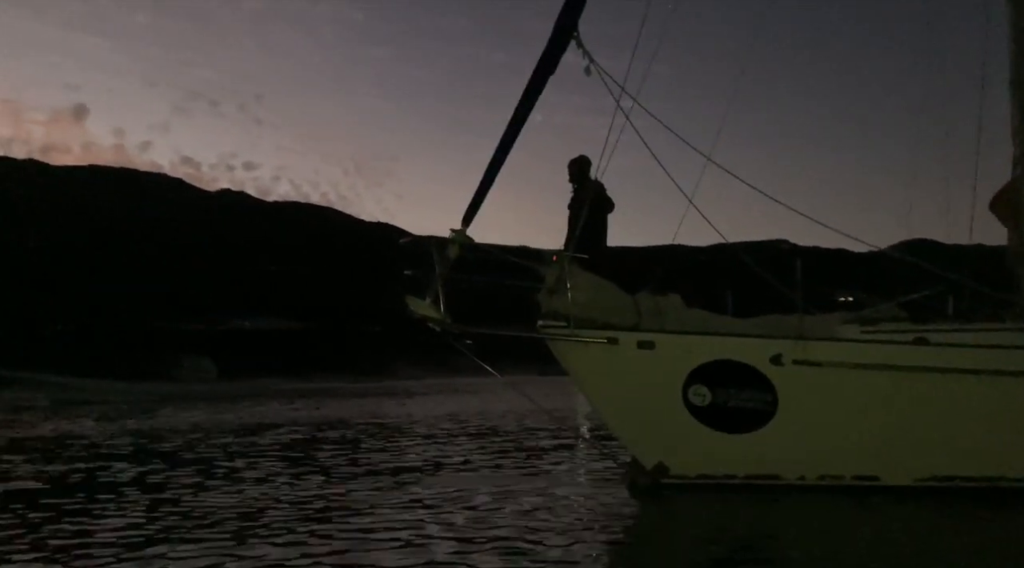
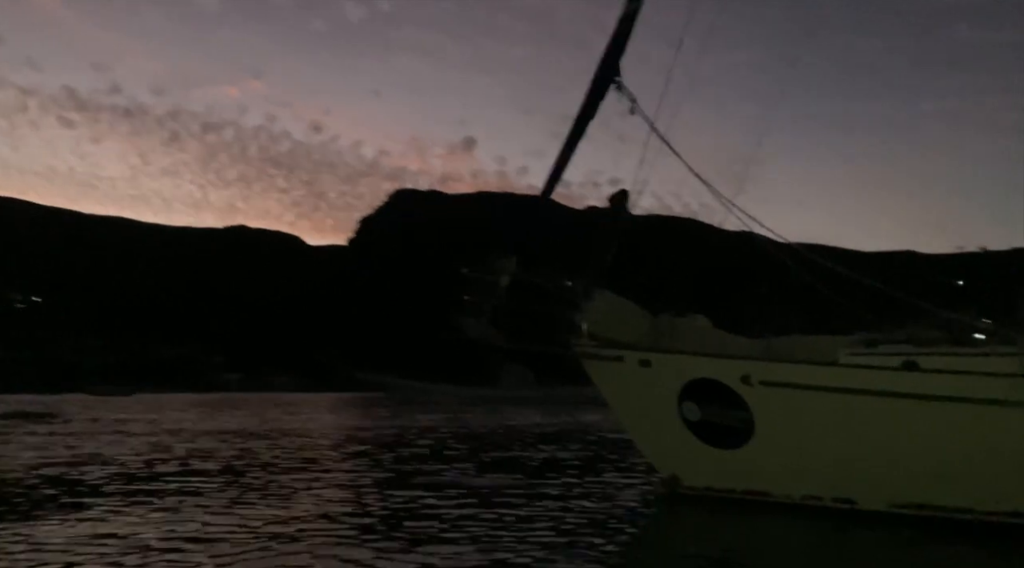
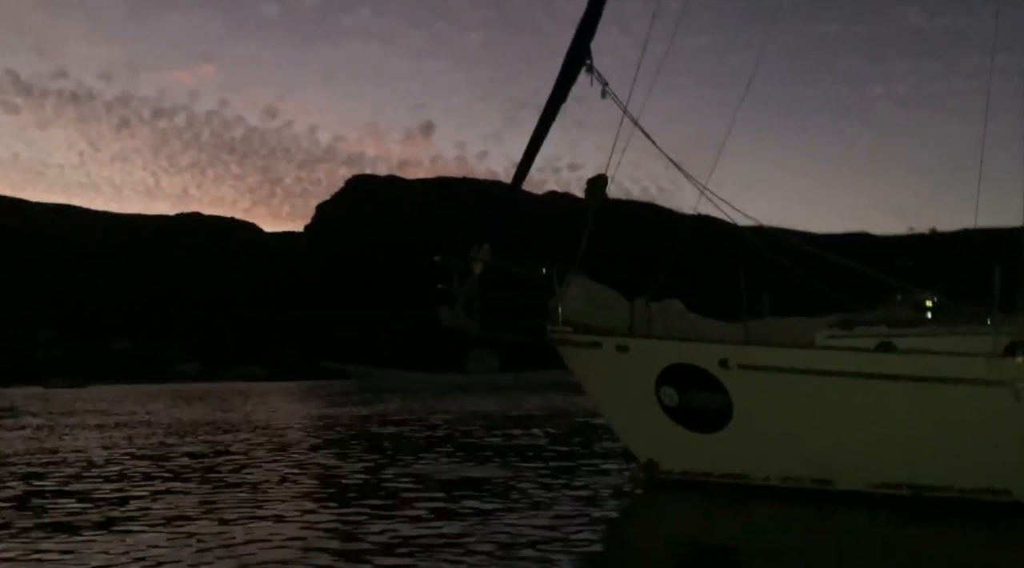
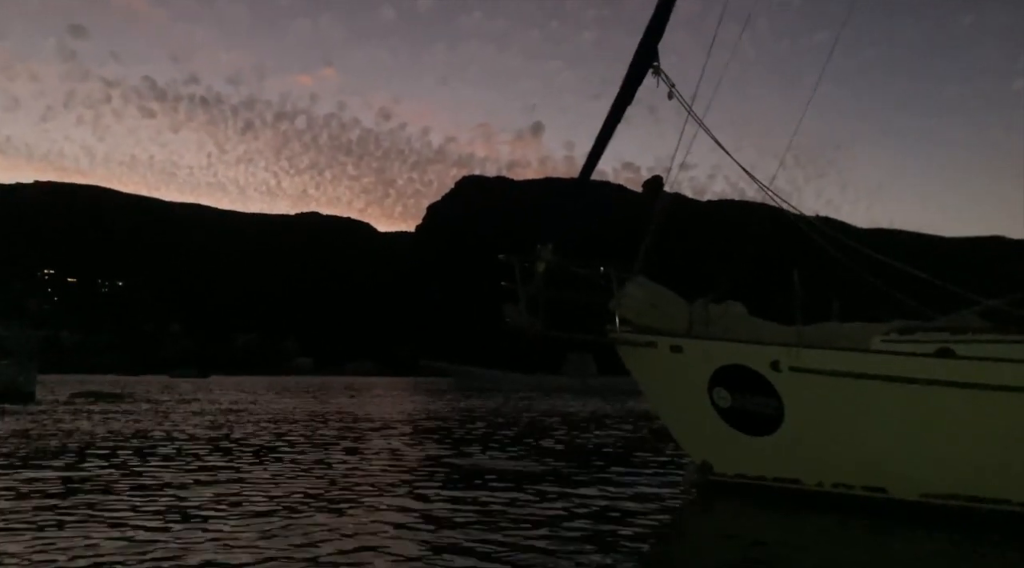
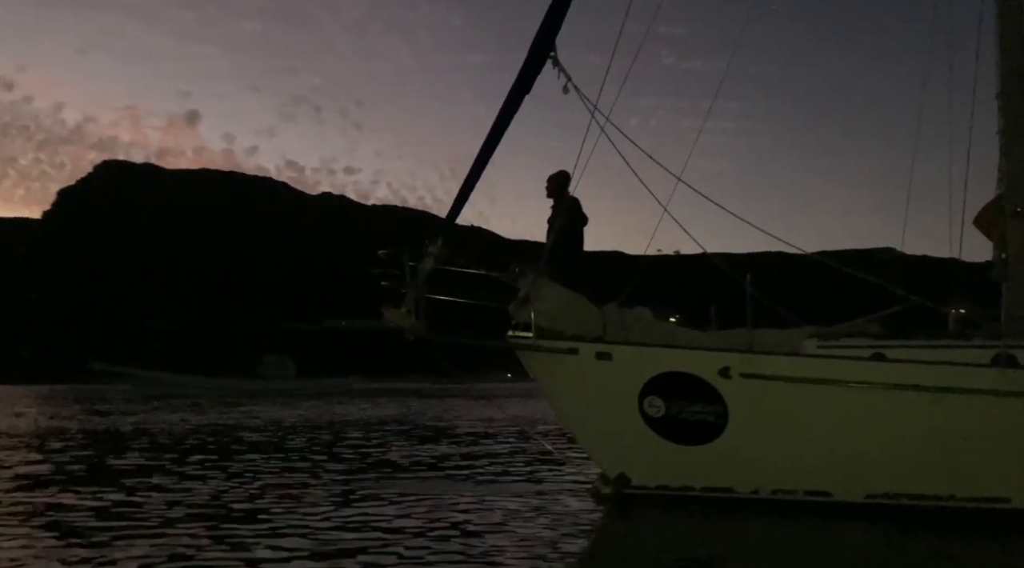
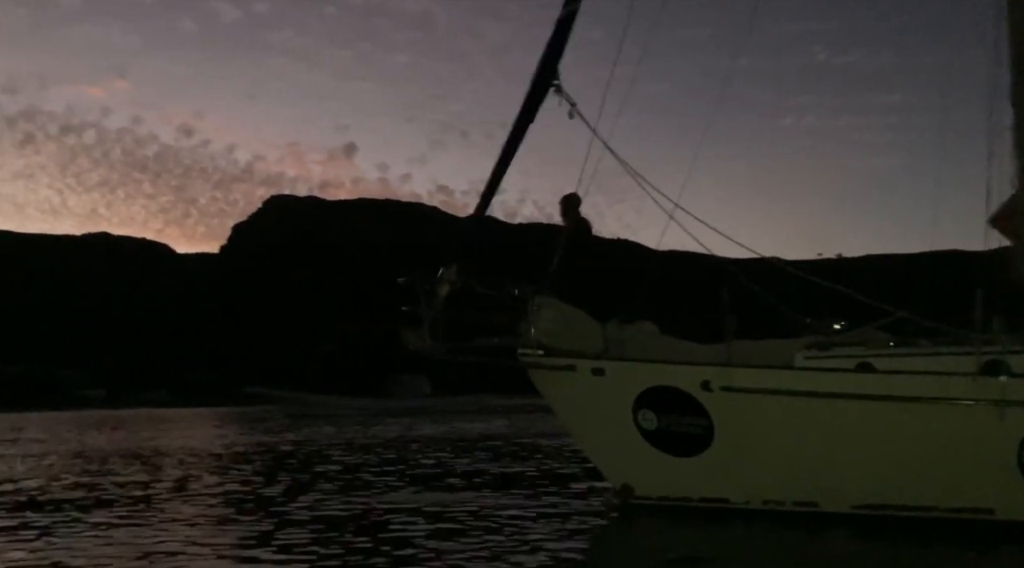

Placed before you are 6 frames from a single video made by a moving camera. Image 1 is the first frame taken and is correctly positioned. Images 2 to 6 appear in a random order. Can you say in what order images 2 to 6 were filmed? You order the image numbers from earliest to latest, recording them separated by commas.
5, 6, 3, 2, 4
